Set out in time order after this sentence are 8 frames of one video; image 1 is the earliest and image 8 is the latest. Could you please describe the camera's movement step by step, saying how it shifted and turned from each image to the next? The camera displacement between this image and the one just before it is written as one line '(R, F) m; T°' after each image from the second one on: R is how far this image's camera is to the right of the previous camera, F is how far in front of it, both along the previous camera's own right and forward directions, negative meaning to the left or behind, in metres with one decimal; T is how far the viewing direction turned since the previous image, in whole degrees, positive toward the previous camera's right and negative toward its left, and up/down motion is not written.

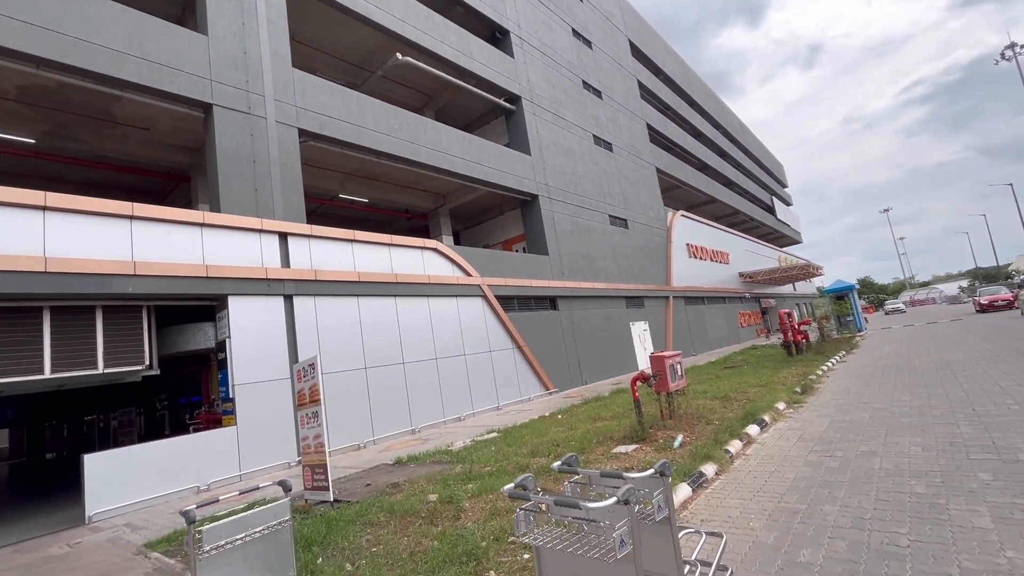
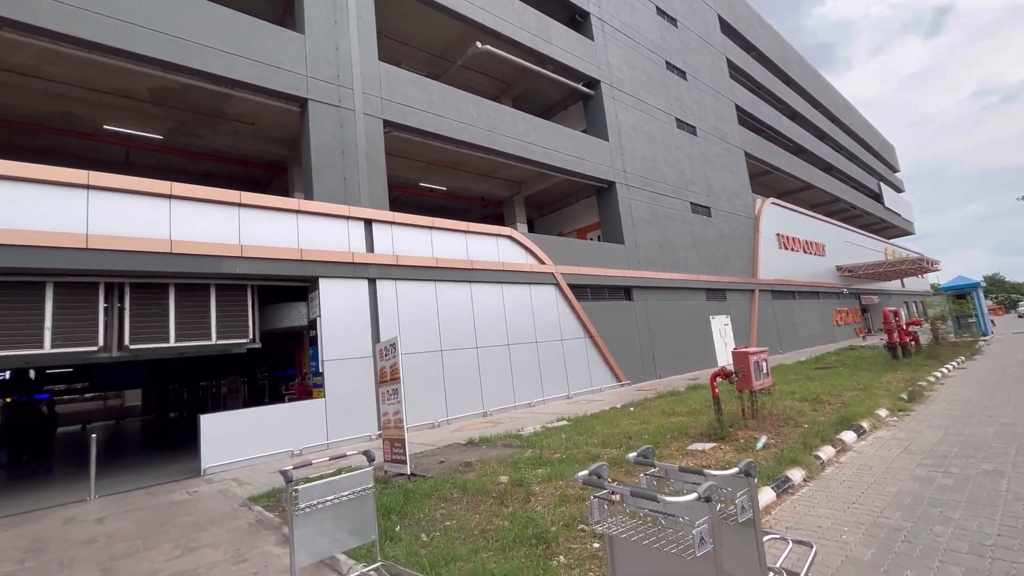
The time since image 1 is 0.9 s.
(0.0, 0.0) m; -9°
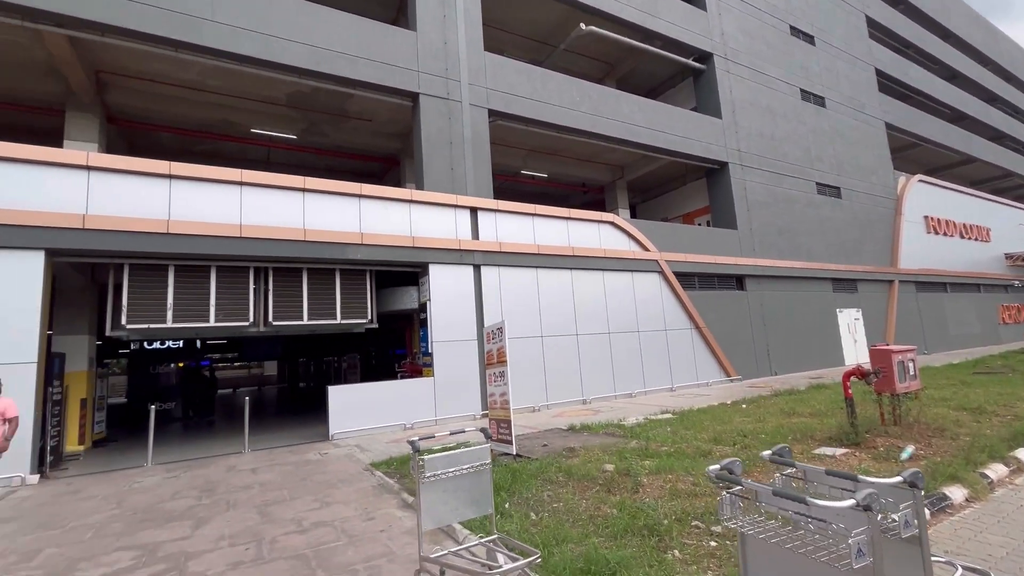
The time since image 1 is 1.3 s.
(-0.1, 0.0) m; -12°
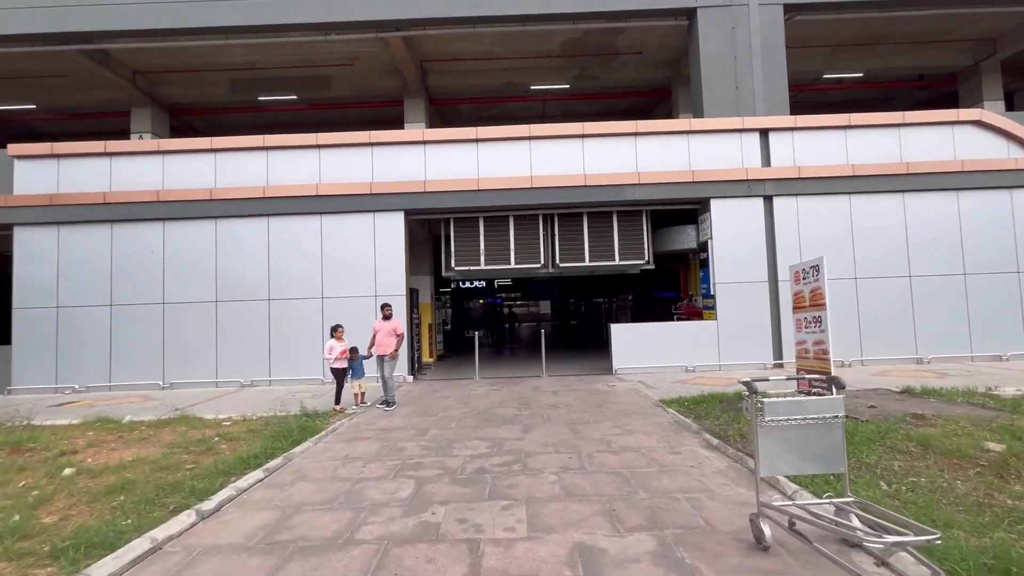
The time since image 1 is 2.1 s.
(-0.5, 0.0) m; -30°
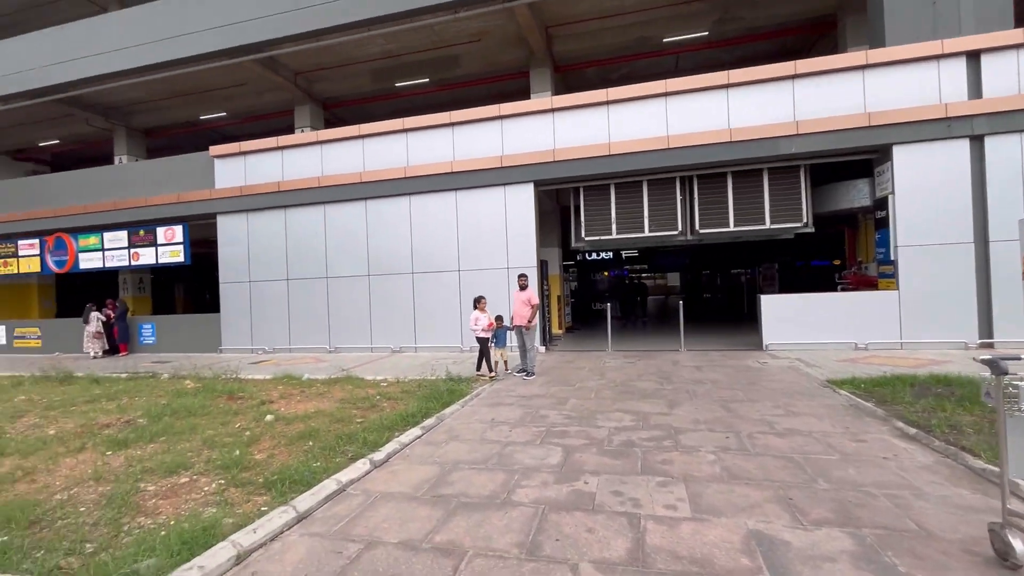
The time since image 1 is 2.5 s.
(-0.2, +0.1) m; -15°
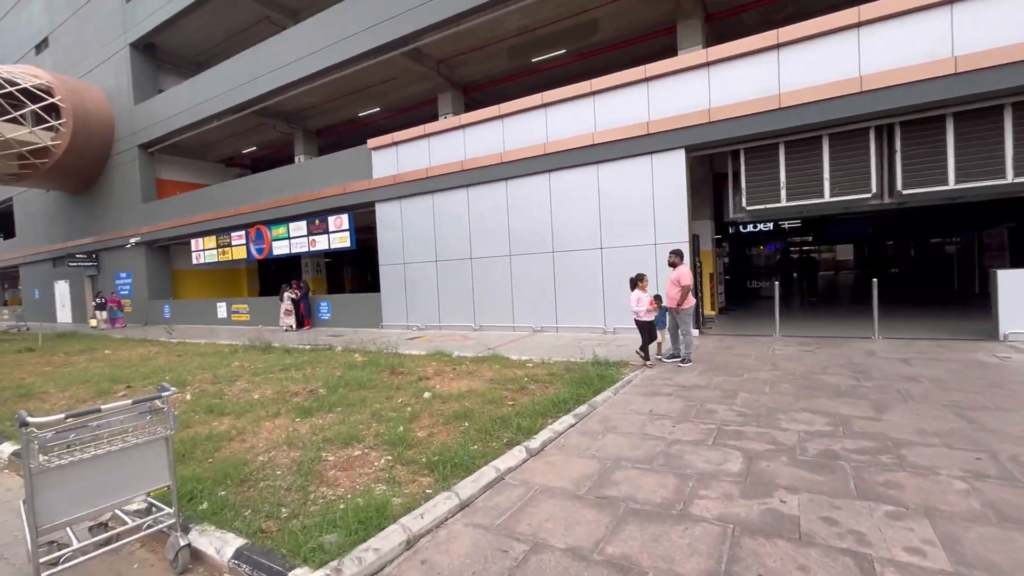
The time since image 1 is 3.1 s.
(-0.3, +0.4) m; -16°
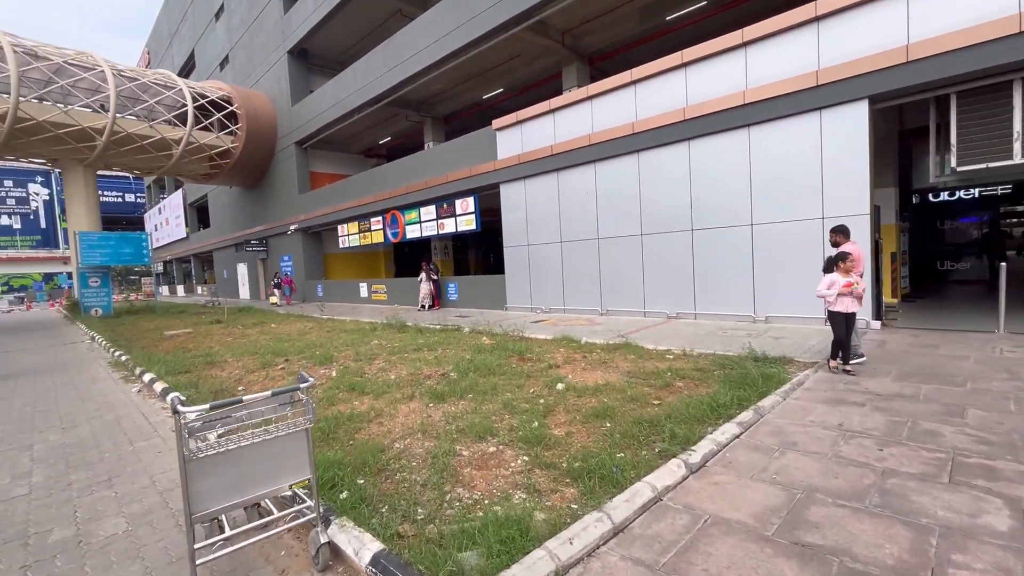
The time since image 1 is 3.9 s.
(-0.3, +0.5) m; -14°
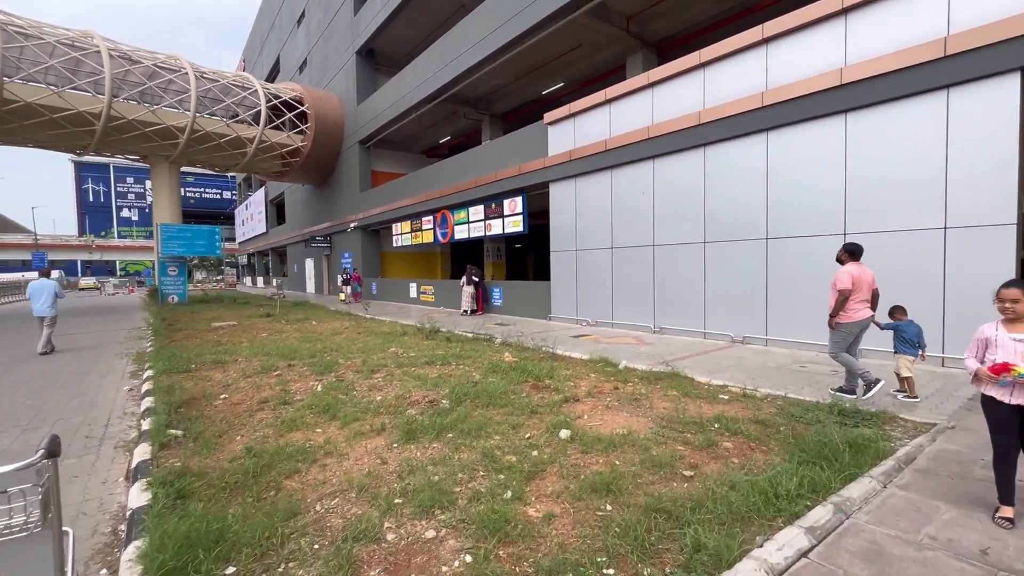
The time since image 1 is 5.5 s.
(+0.6, +1.2) m; -8°
